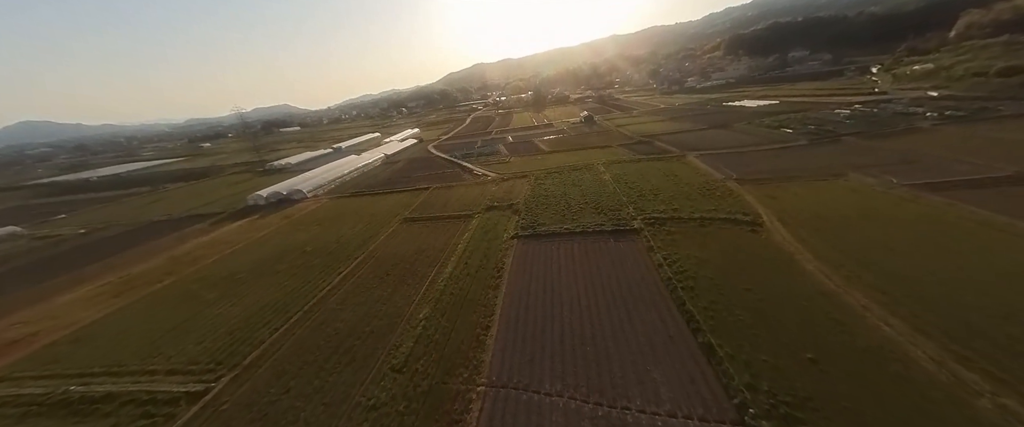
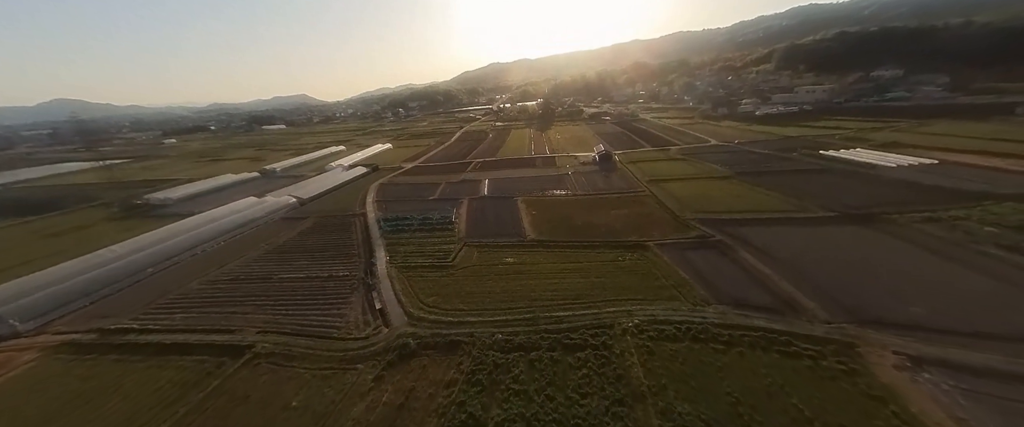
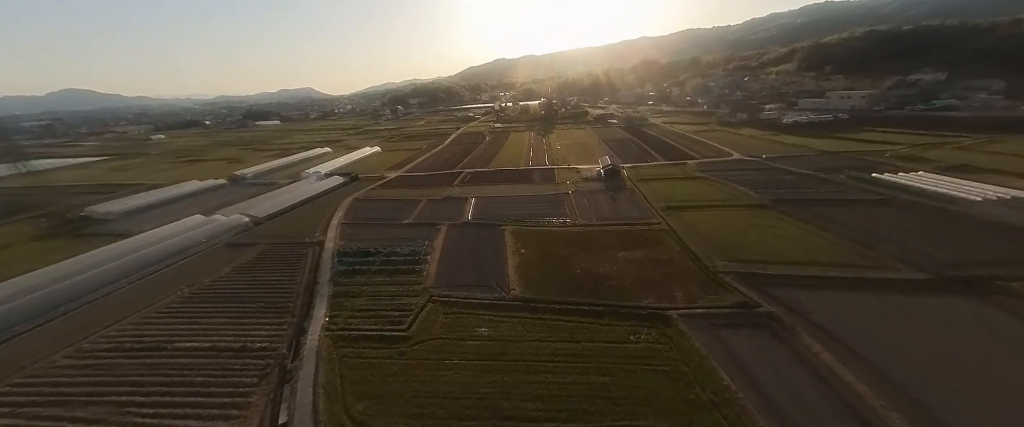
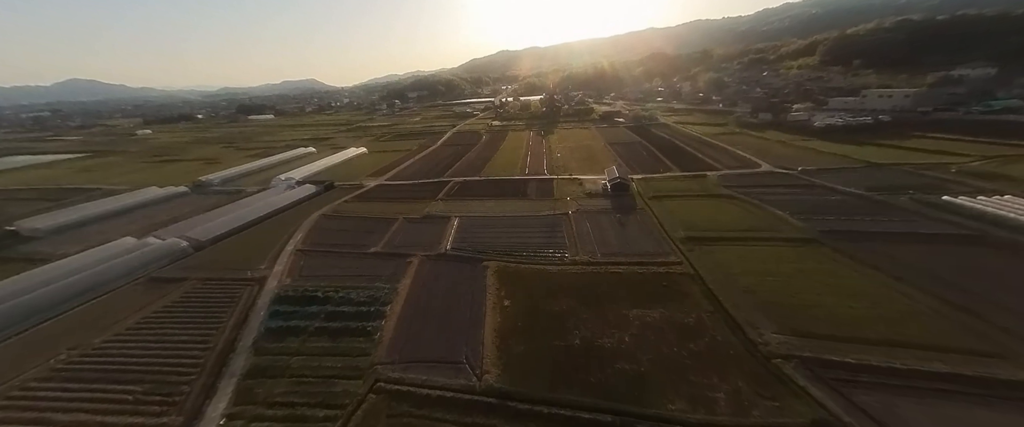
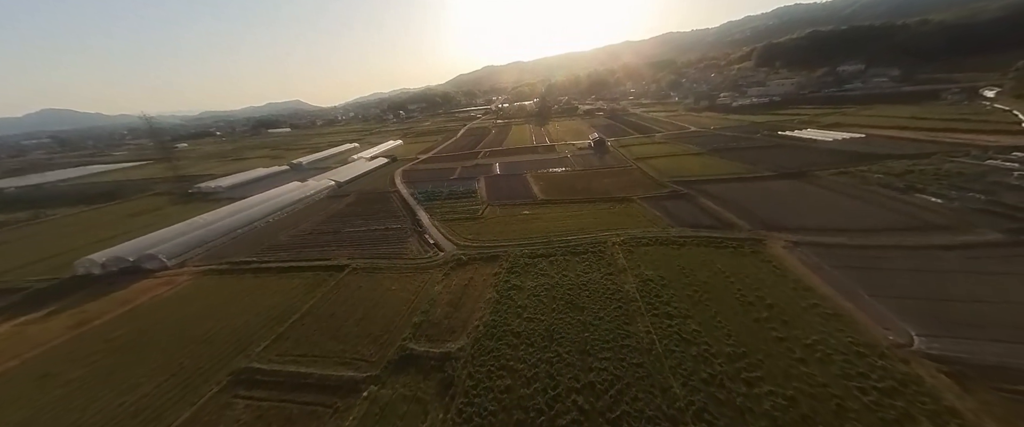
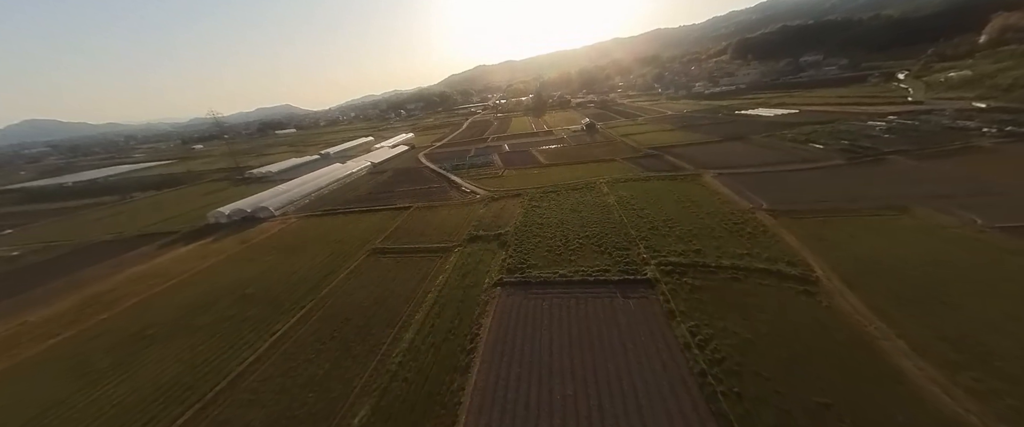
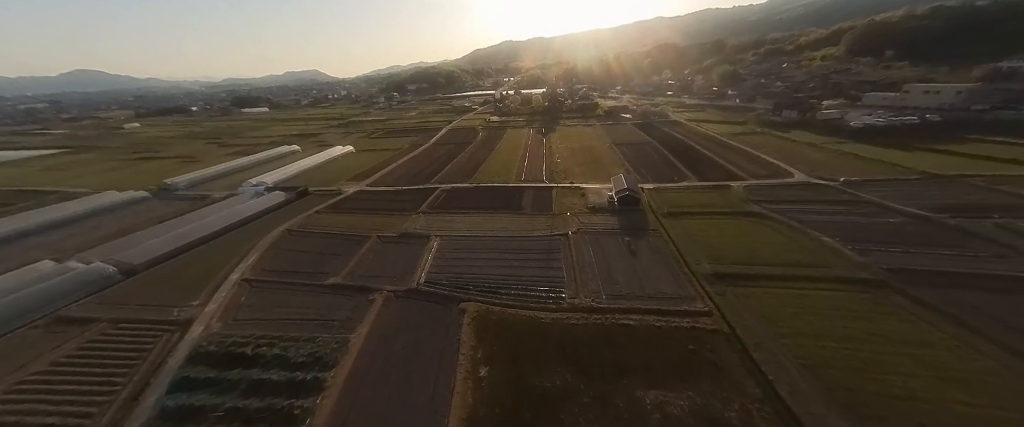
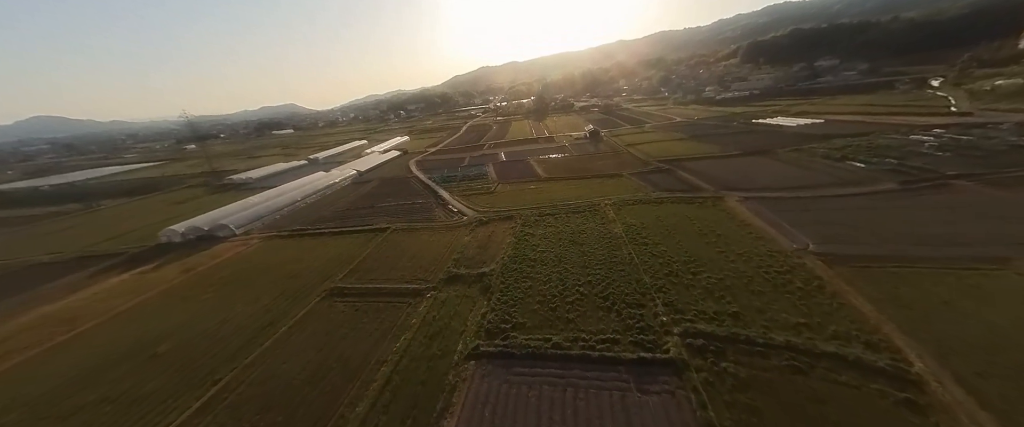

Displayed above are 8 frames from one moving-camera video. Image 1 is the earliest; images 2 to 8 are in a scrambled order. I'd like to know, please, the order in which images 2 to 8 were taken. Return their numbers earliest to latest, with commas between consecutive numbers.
6, 8, 5, 2, 3, 4, 7
